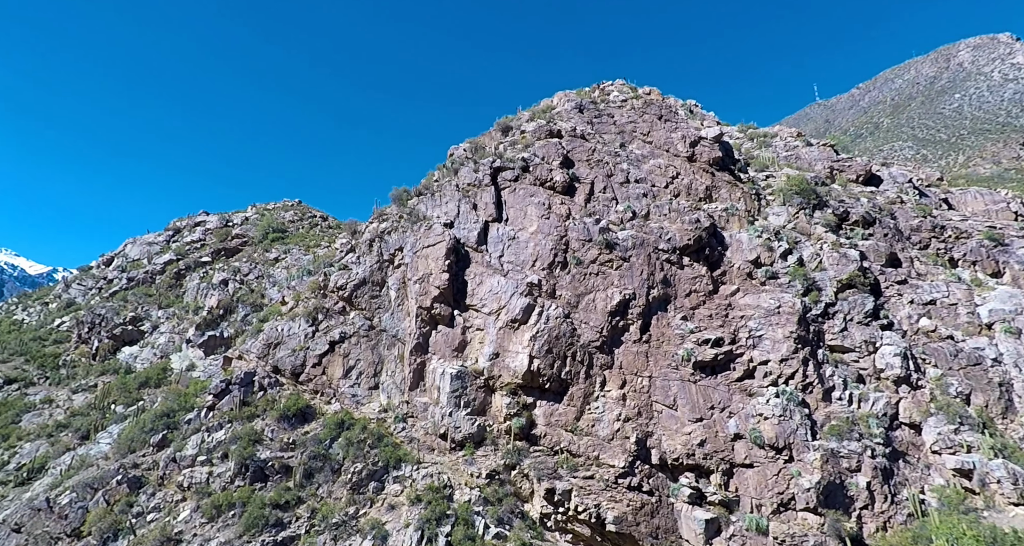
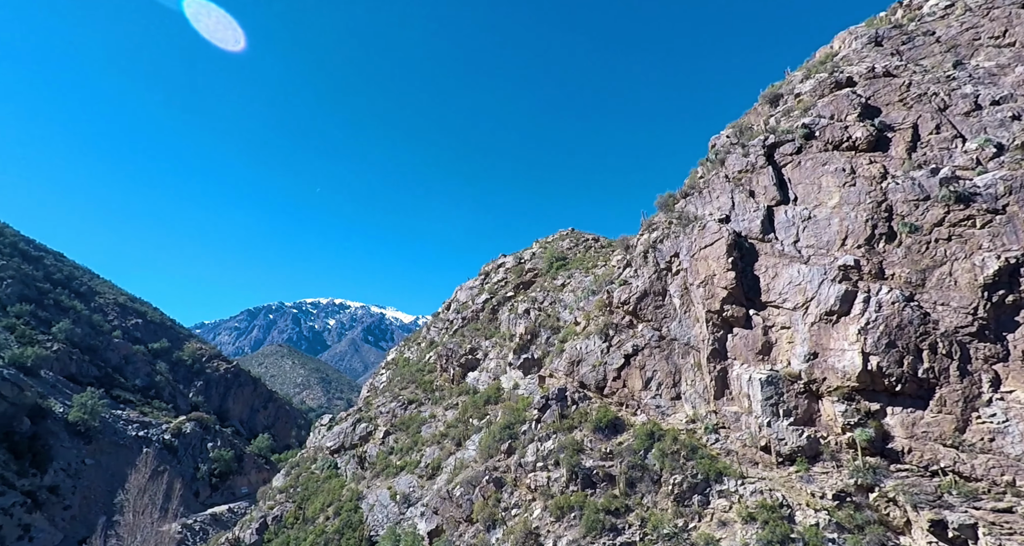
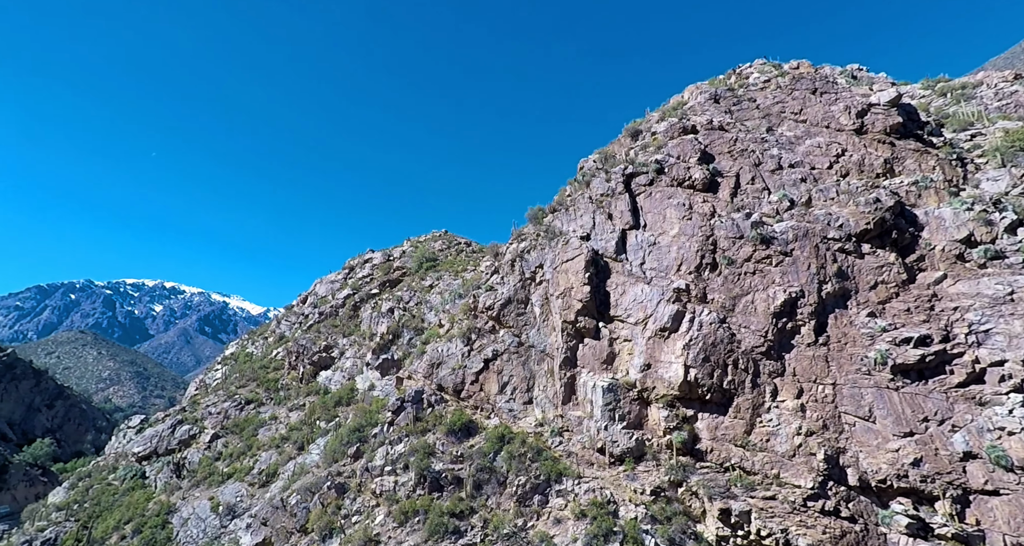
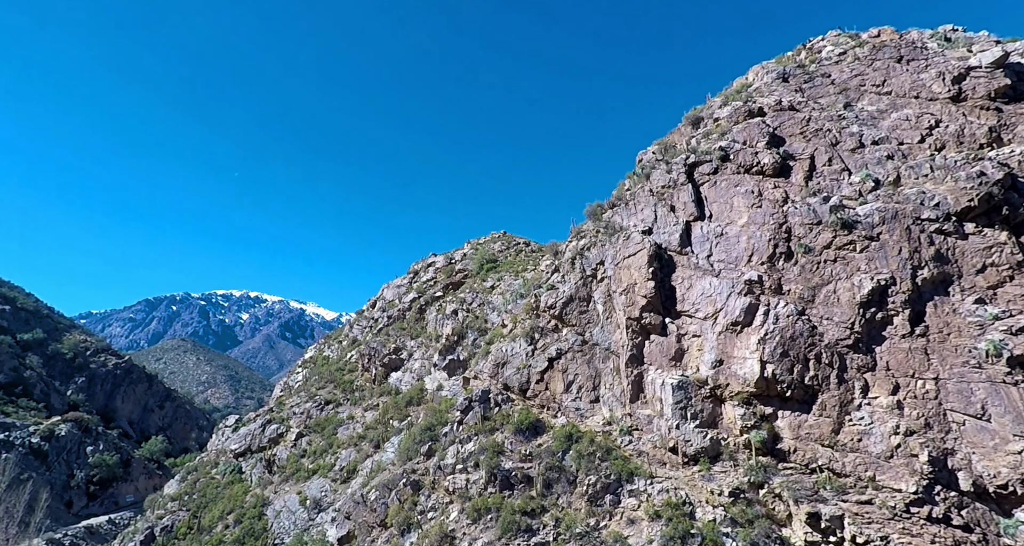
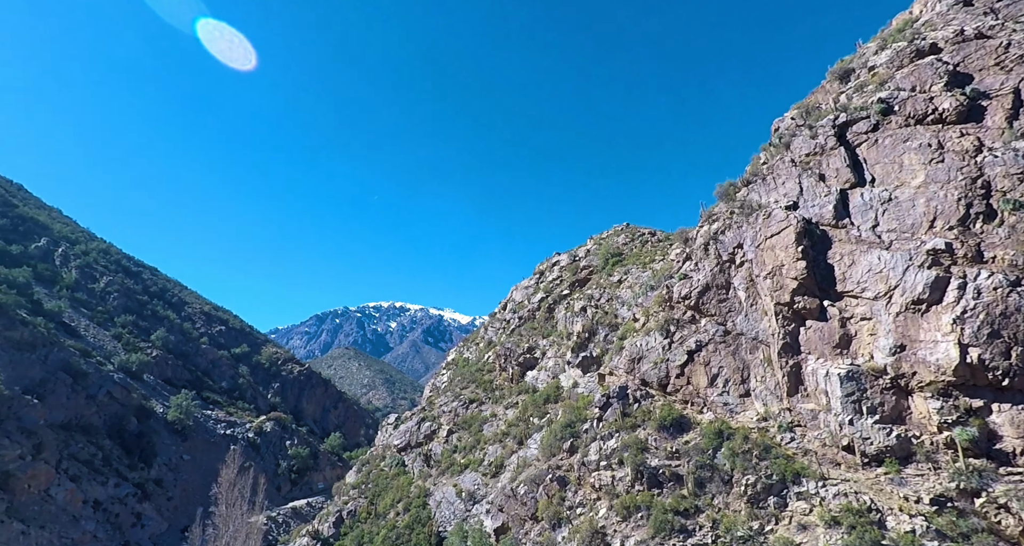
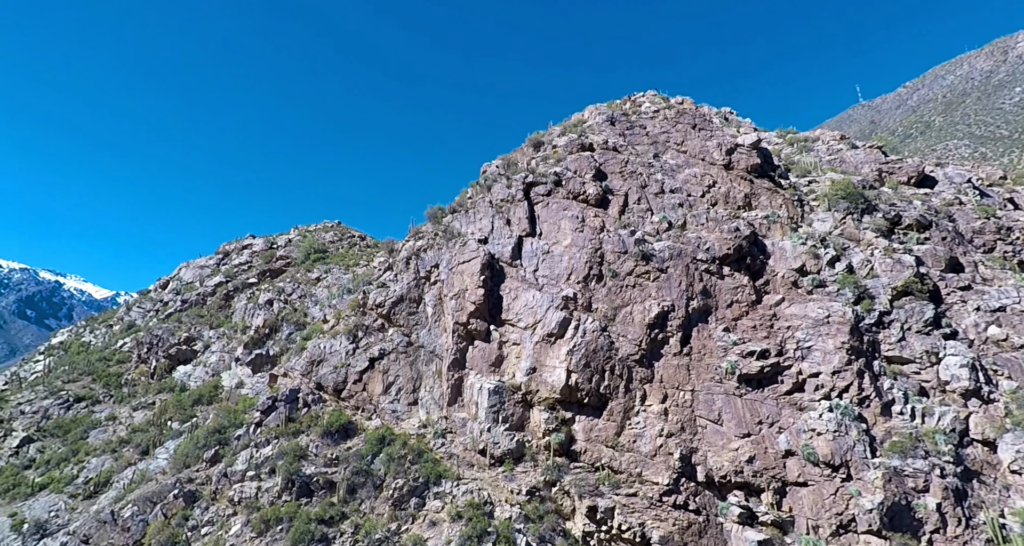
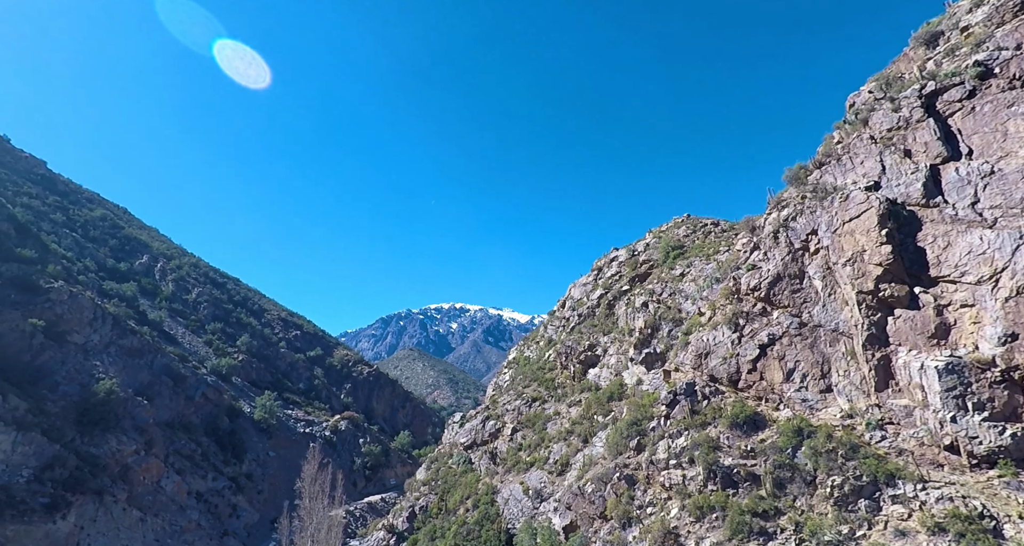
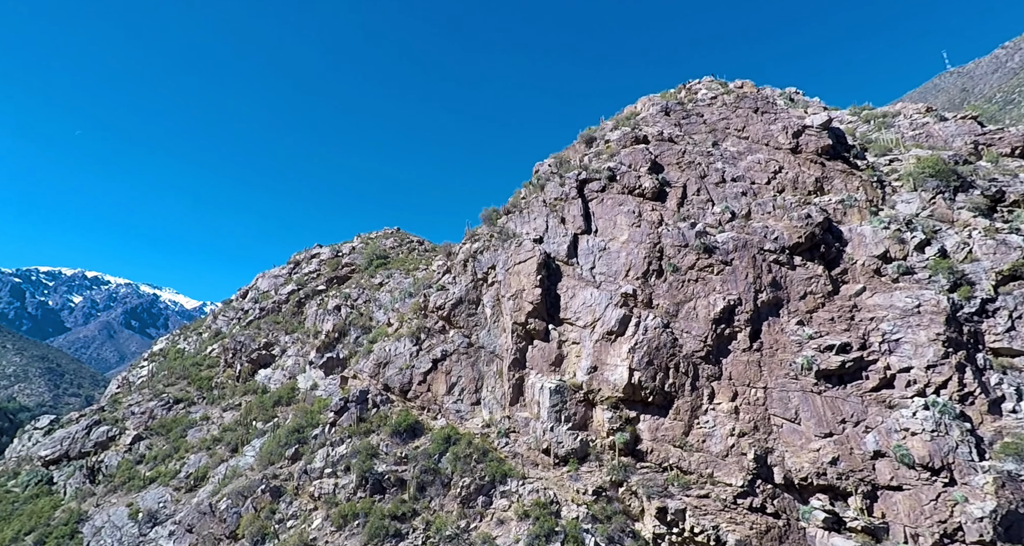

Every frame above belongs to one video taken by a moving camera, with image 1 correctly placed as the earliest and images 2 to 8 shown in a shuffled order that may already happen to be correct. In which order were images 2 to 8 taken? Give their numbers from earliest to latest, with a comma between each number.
6, 8, 3, 4, 2, 5, 7
